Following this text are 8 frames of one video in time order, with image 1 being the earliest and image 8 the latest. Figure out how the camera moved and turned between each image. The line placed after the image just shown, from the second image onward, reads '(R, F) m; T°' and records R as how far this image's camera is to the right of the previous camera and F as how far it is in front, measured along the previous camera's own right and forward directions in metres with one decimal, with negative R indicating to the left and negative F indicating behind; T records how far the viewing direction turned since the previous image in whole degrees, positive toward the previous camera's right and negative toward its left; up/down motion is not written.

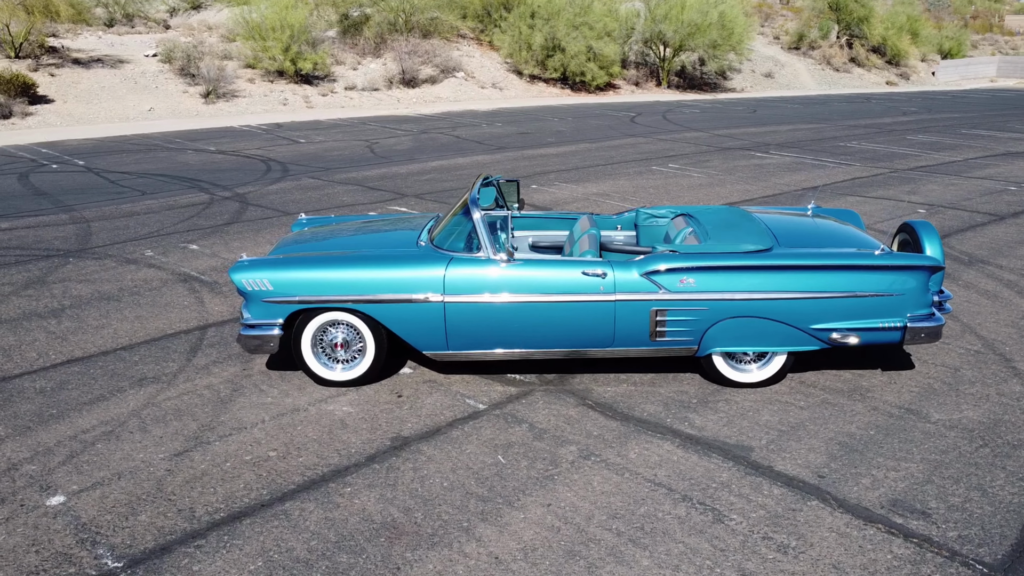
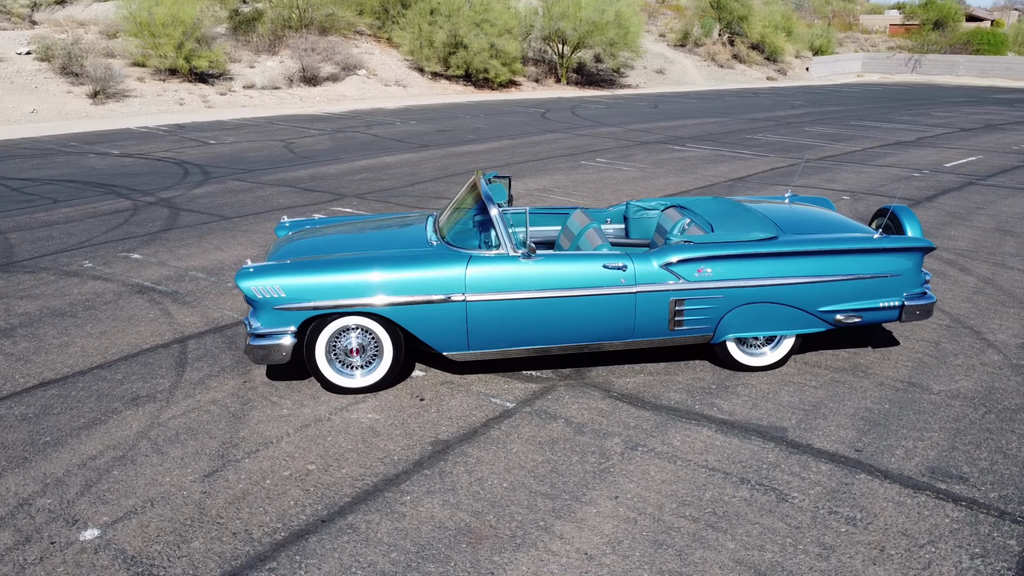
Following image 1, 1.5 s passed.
(-0.9, +0.1) m; +8°
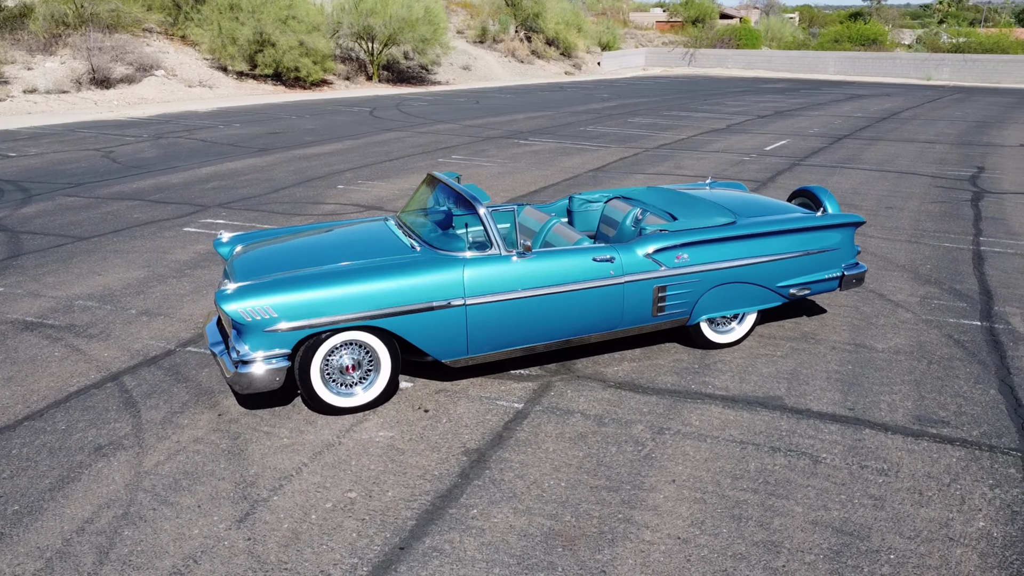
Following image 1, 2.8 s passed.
(-1.3, +0.2) m; +14°
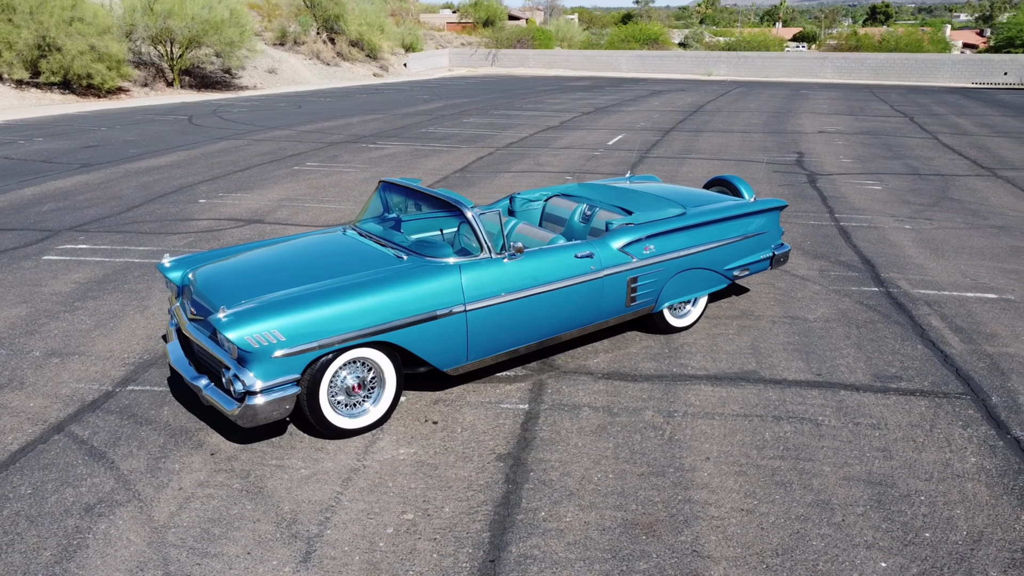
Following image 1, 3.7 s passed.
(-1.2, +0.1) m; +14°
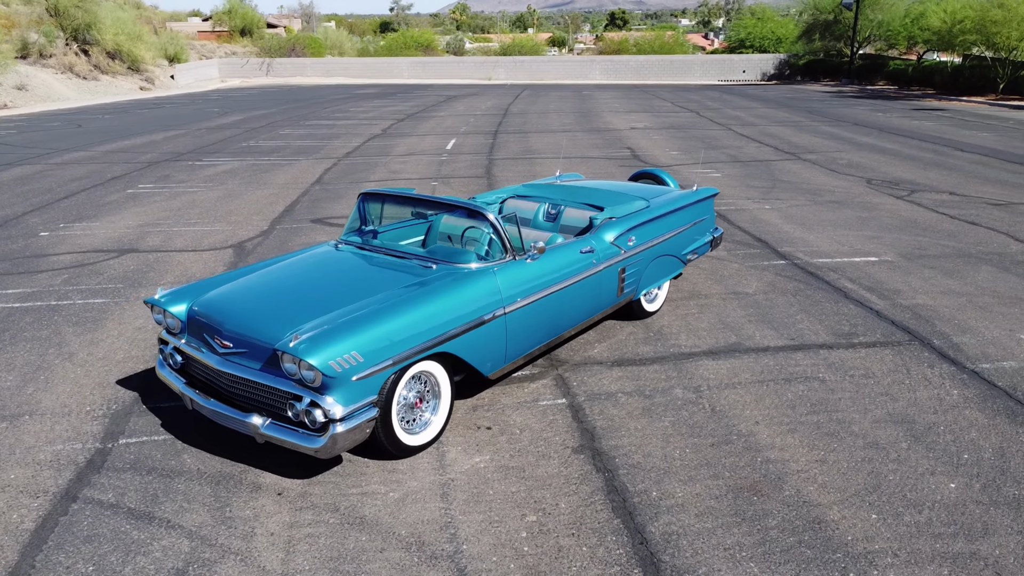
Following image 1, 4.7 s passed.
(-1.6, +0.1) m; +16°
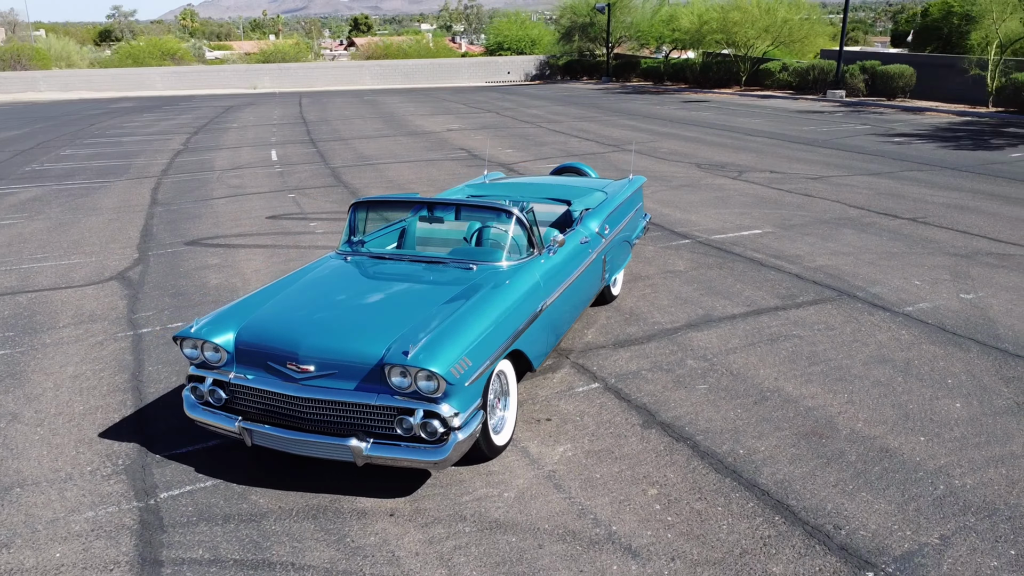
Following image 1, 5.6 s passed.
(-1.8, +0.2) m; +16°
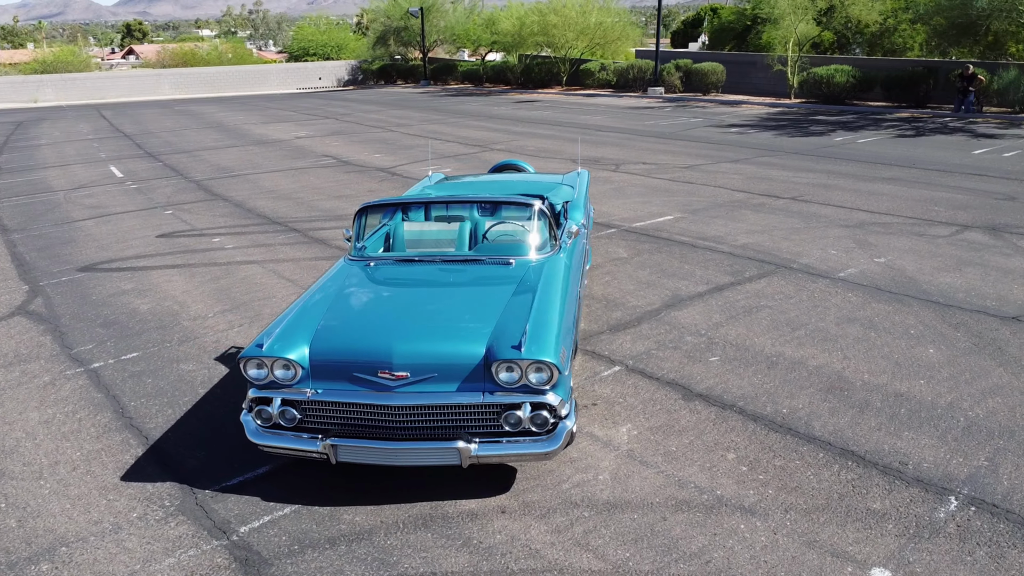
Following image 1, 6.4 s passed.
(-1.5, +0.1) m; +13°
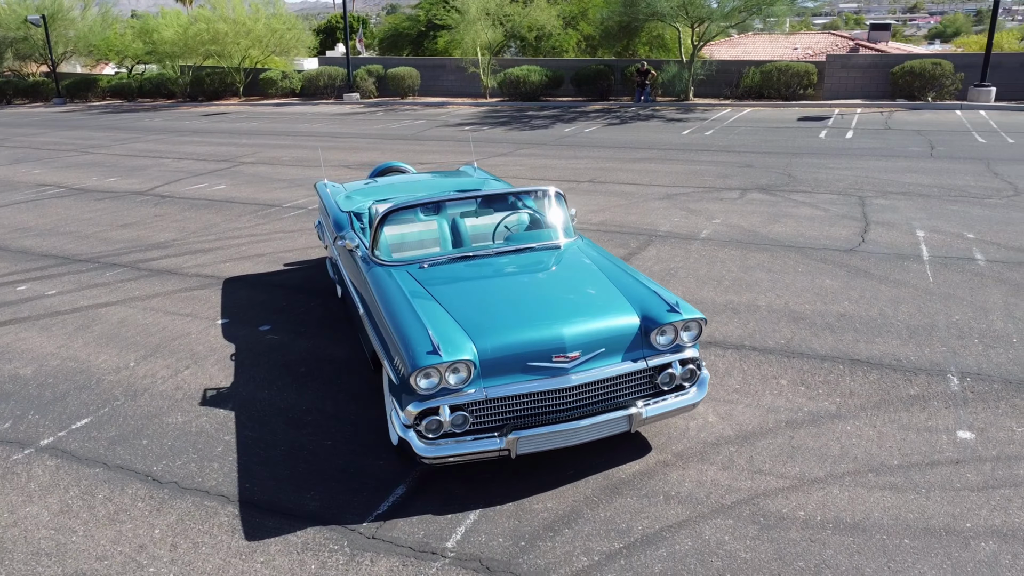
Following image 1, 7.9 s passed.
(-2.6, +0.4) m; +24°
